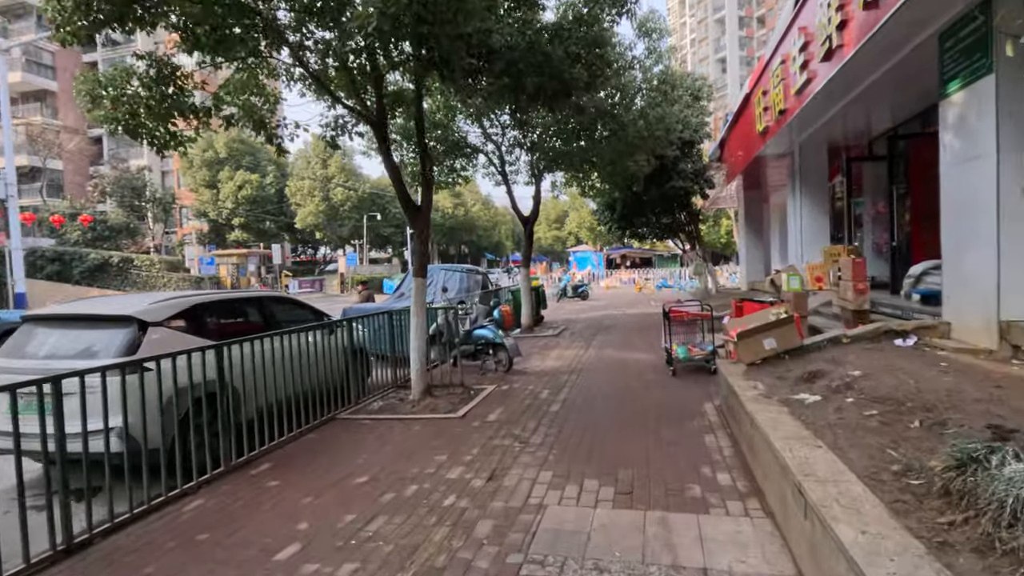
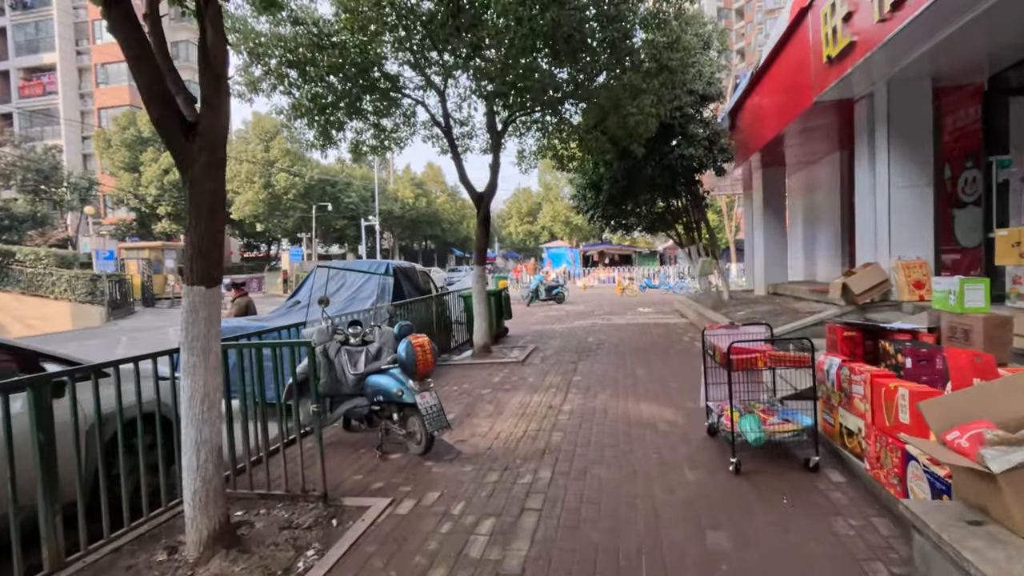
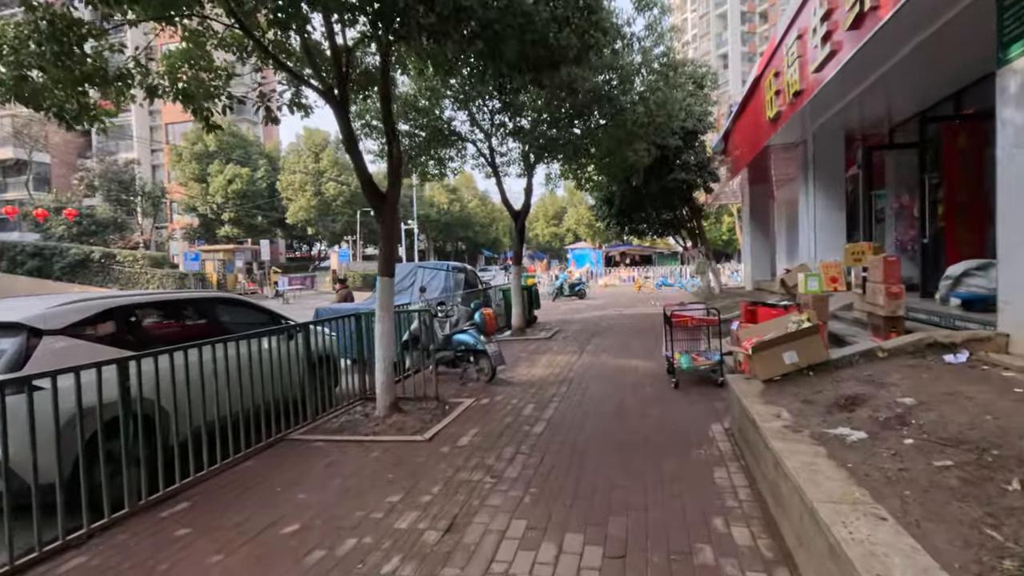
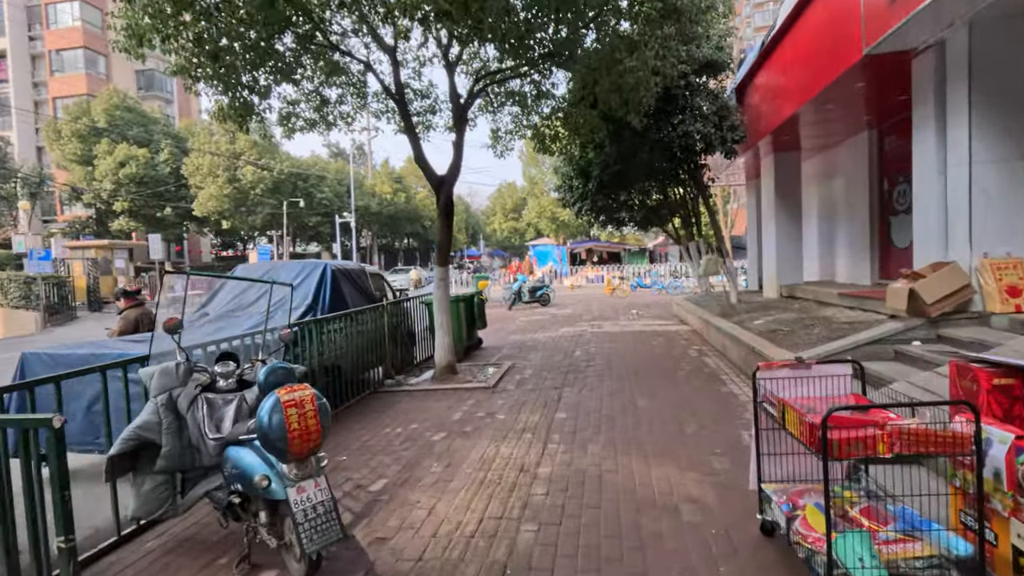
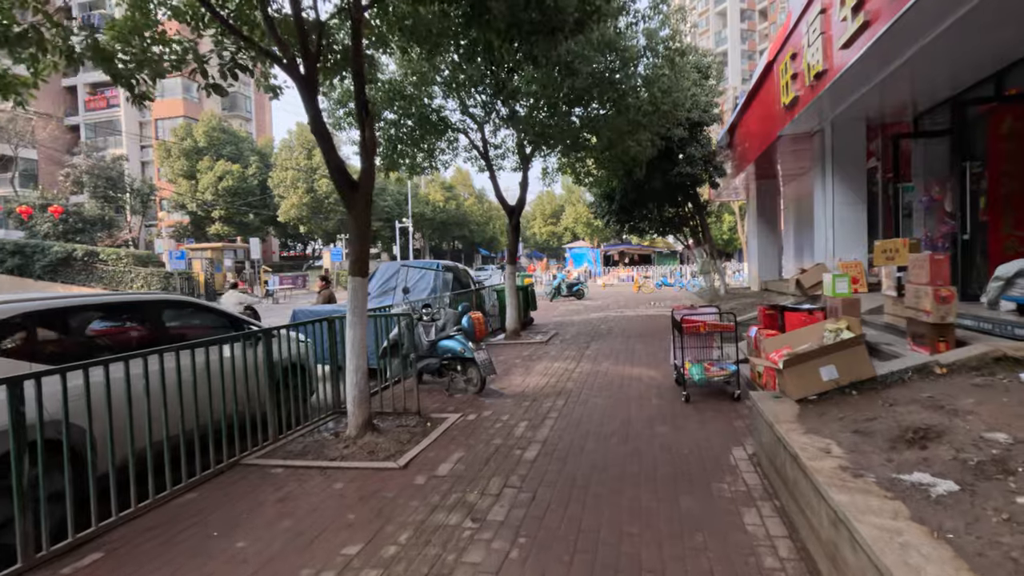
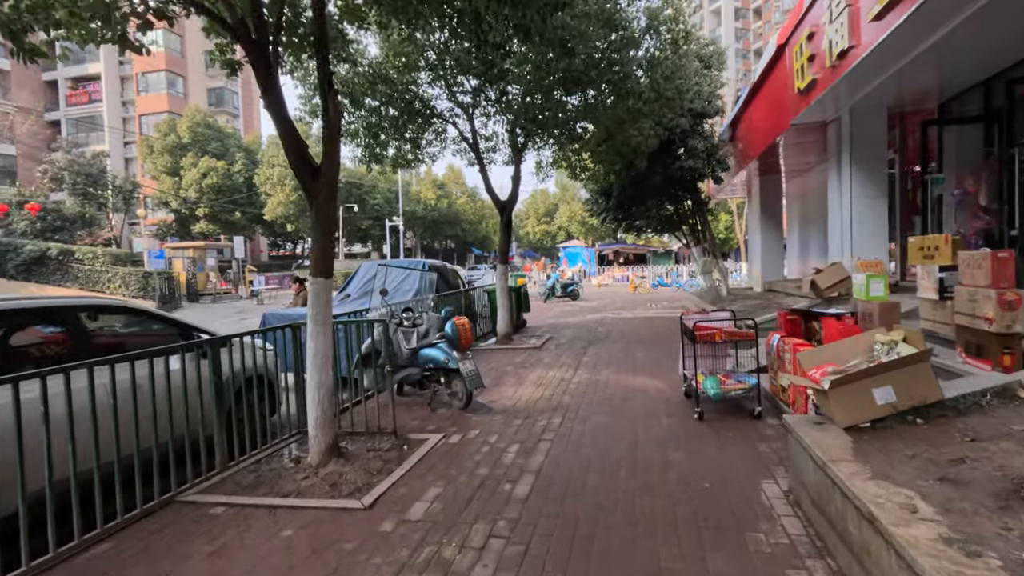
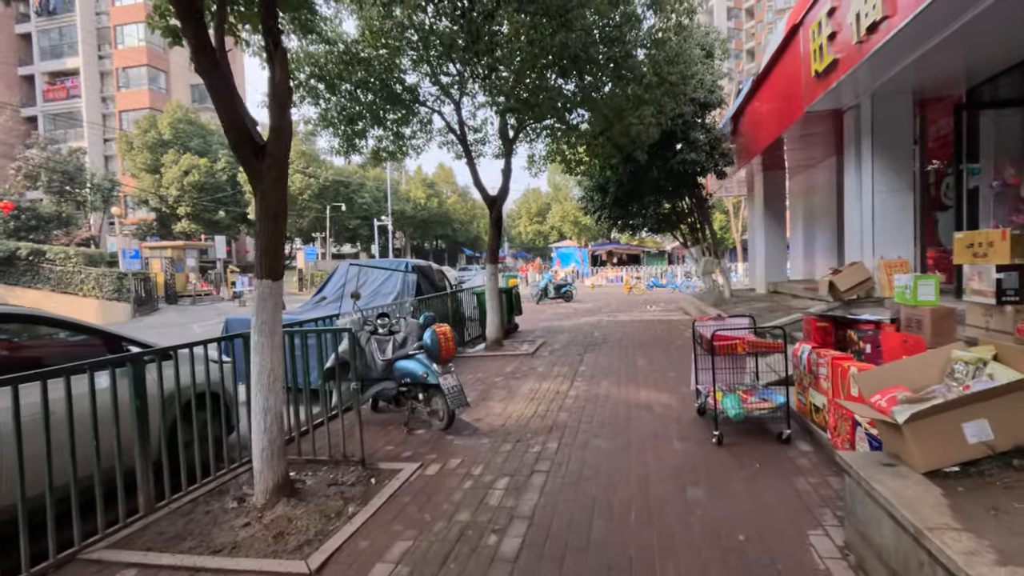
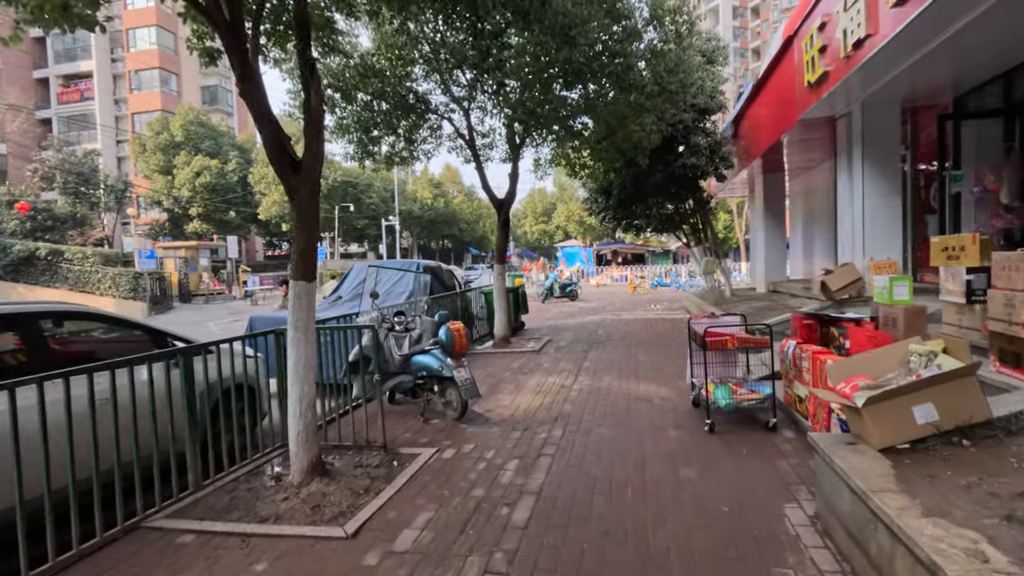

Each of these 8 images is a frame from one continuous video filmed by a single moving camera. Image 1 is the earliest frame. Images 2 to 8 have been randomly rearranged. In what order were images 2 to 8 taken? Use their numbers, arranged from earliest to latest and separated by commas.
3, 5, 6, 8, 7, 2, 4
